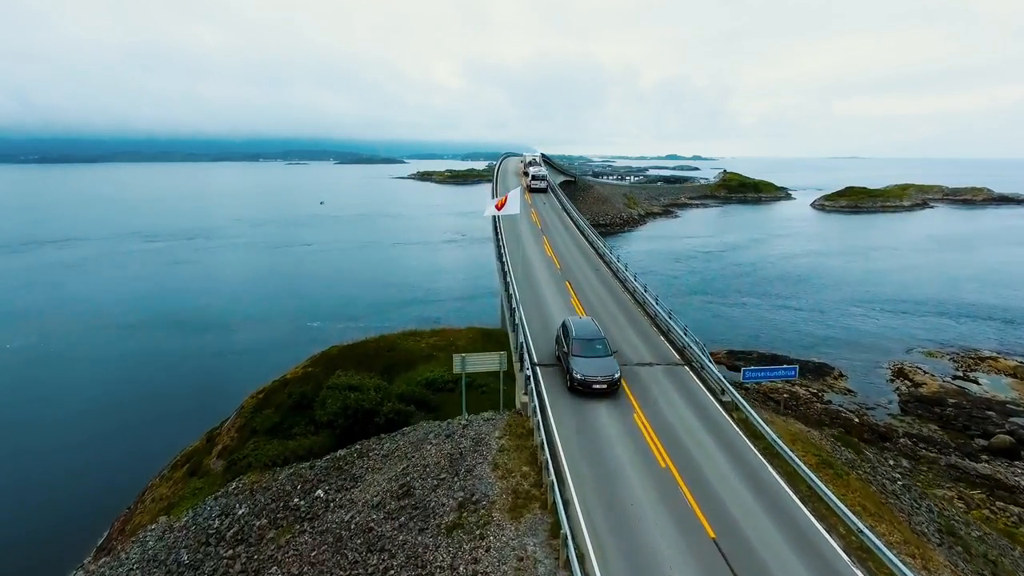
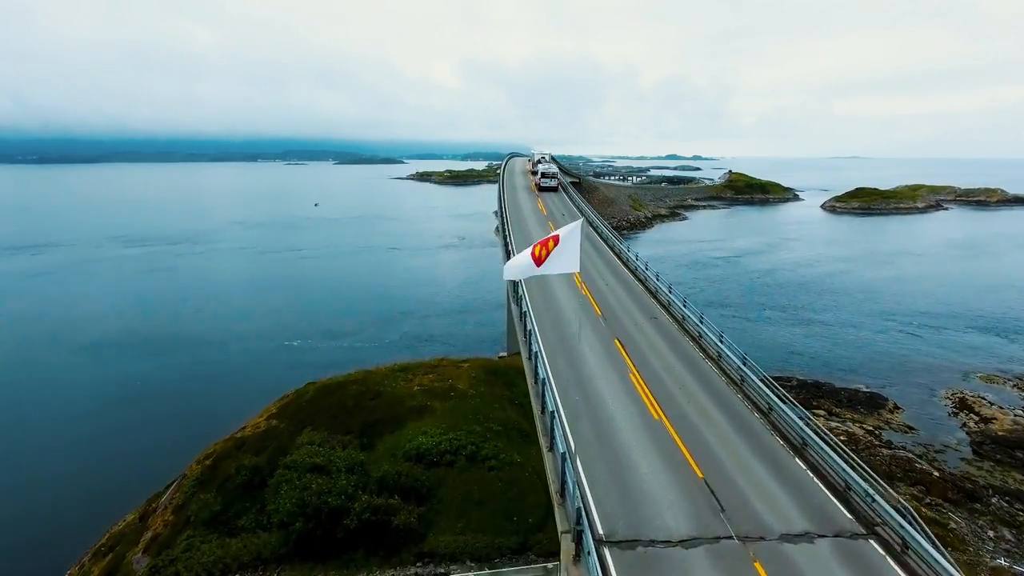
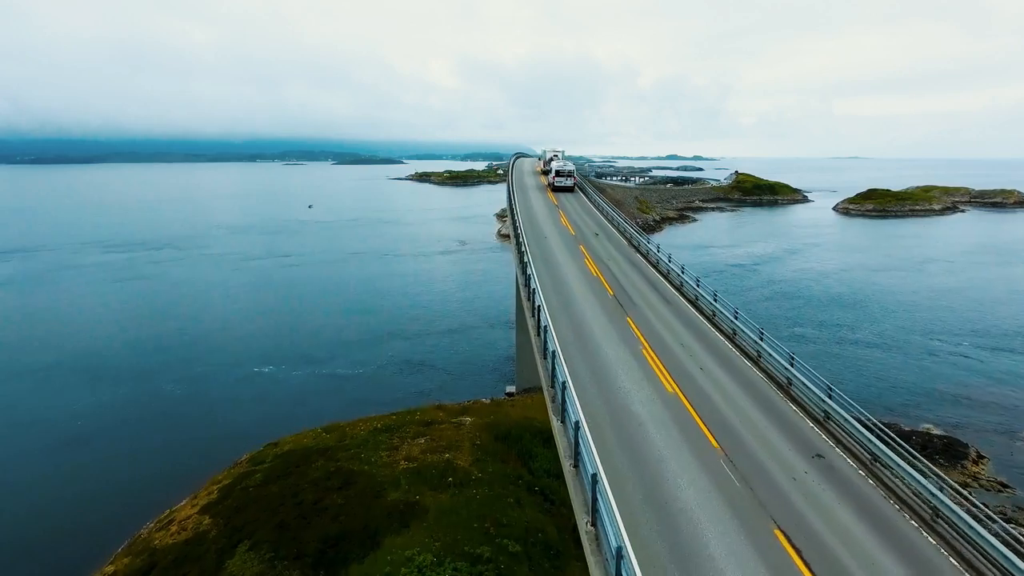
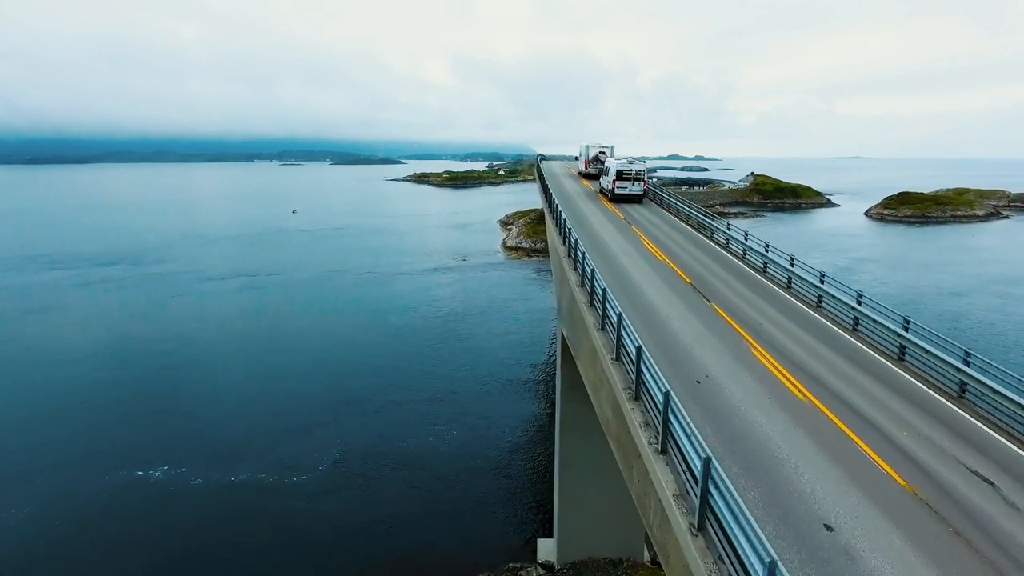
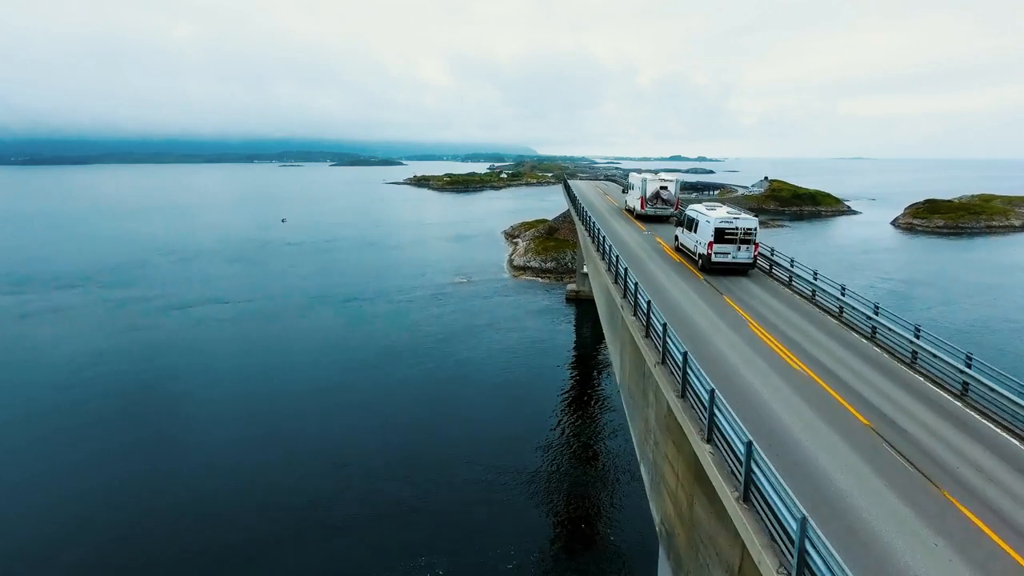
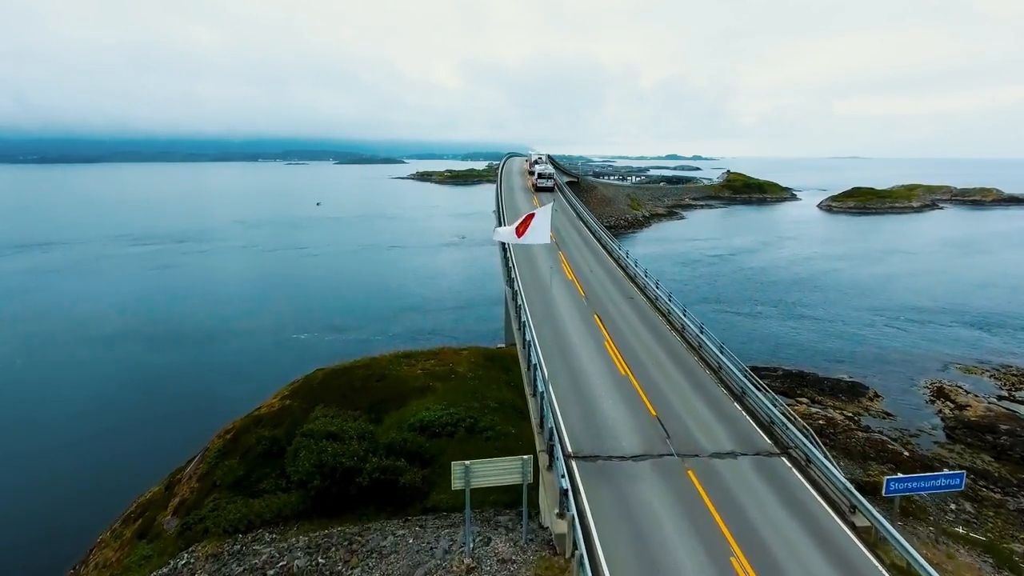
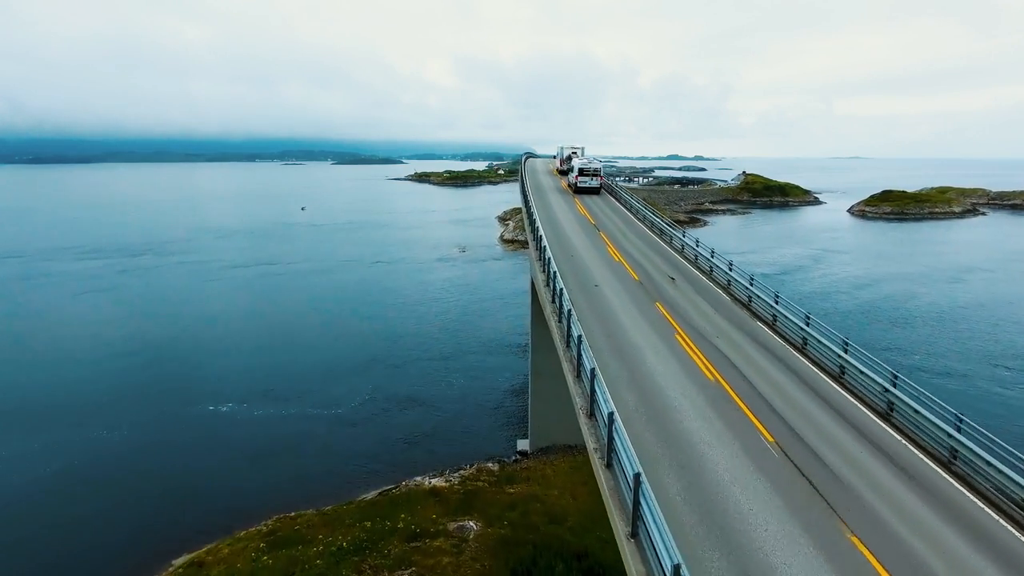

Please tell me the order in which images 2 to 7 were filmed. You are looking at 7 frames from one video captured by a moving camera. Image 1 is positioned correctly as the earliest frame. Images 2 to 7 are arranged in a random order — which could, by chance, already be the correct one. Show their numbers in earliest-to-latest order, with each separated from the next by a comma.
6, 2, 3, 7, 4, 5
